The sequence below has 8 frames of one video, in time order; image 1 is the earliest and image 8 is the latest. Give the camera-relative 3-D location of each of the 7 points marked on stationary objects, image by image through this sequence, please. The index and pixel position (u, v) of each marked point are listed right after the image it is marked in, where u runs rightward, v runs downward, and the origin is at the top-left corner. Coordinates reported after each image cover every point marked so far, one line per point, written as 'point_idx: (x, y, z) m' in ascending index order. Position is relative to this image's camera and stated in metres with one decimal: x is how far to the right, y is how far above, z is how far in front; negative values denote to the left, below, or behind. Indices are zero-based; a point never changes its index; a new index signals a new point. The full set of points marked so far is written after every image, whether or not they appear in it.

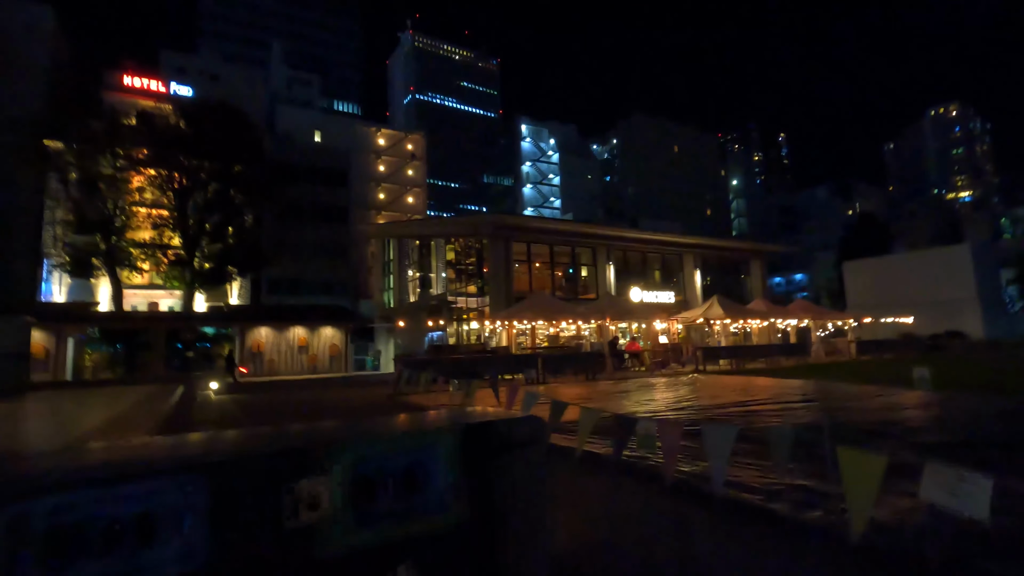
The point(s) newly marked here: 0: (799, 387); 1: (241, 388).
0: (+7.1, -2.5, +15.6) m
1: (-7.5, -3.0, +17.0) m
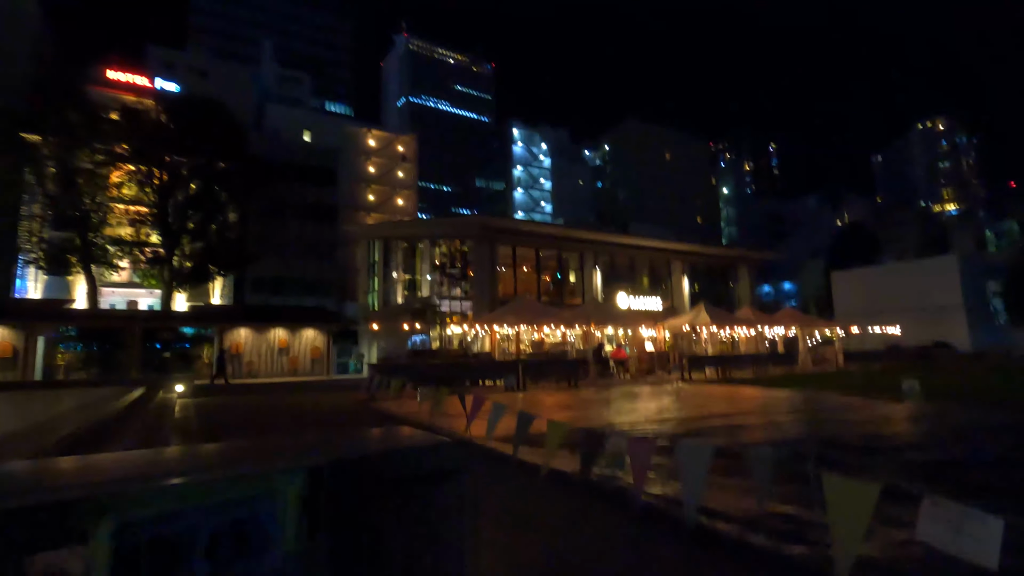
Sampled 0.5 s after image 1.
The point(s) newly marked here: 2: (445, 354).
0: (+6.6, -2.7, +15.2) m
1: (-8.1, -3.0, +16.4) m
2: (-2.1, -2.1, +19.4) m
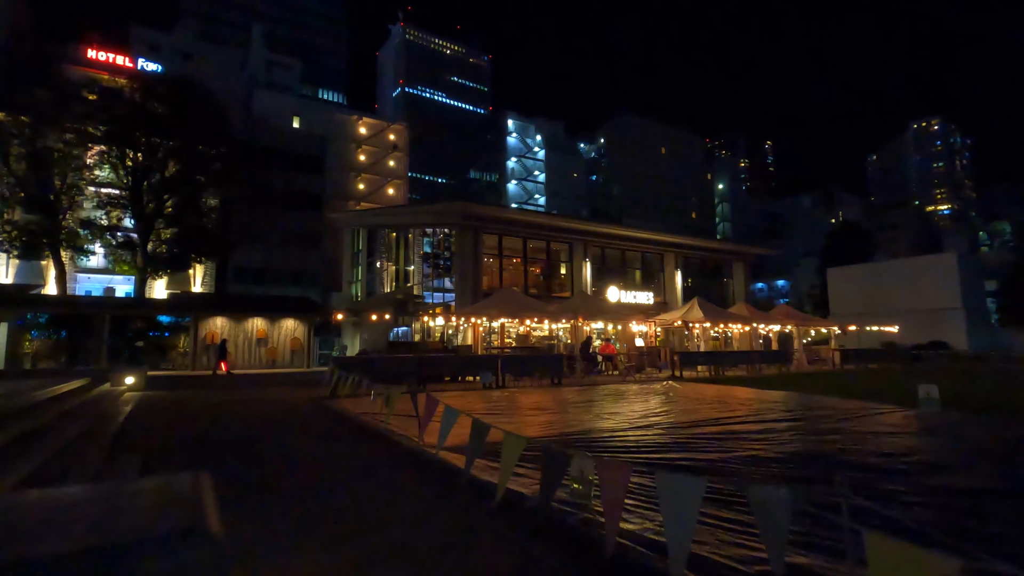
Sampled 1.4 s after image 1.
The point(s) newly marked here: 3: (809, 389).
0: (+6.1, -2.6, +14.3) m
1: (-8.6, -2.6, +15.3) m
2: (-2.7, -1.8, +18.4) m
3: (+9.3, -3.2, +19.7) m
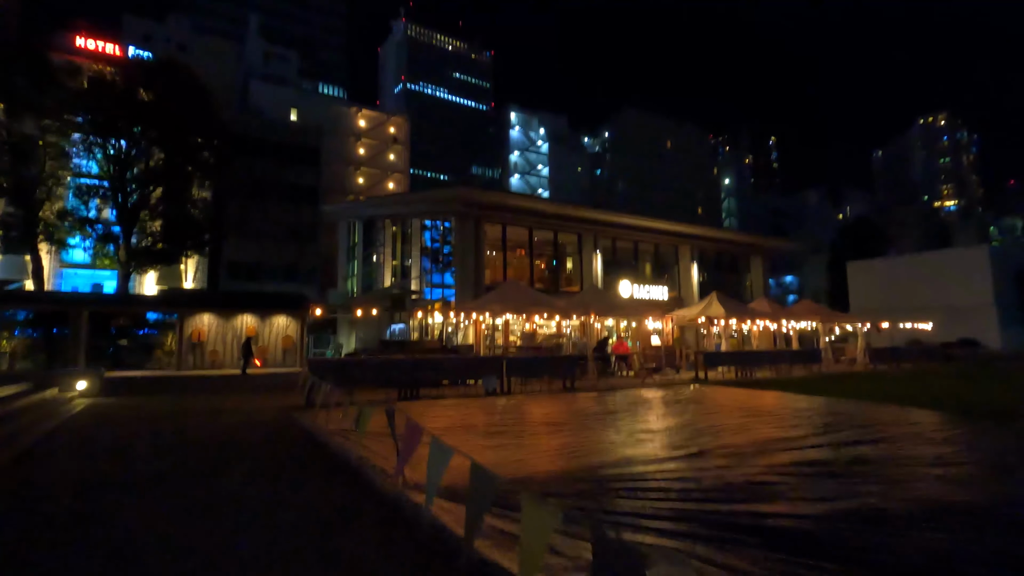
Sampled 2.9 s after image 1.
0: (+6.2, -2.4, +12.5) m
1: (-8.4, -2.4, +13.6) m
2: (-2.5, -1.6, +16.6) m
3: (+9.5, -3.0, +17.9) m
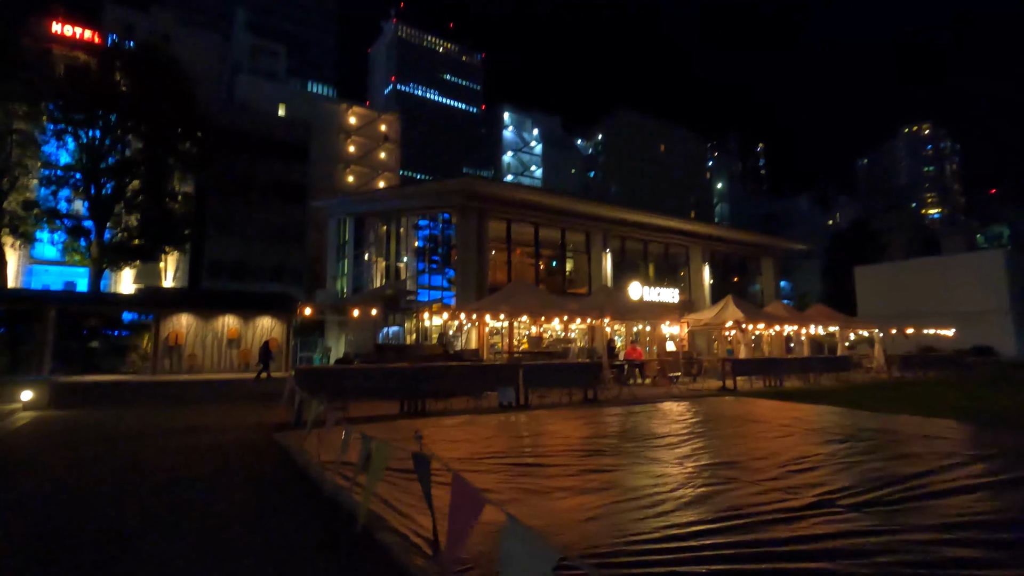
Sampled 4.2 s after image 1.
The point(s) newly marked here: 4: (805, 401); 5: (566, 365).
0: (+6.6, -2.4, +11.0) m
1: (-8.1, -2.3, +11.8) m
2: (-2.3, -1.6, +15.0) m
3: (+9.7, -3.0, +16.5) m
4: (+7.6, -2.9, +16.0) m
5: (+1.0, -1.5, +12.0) m
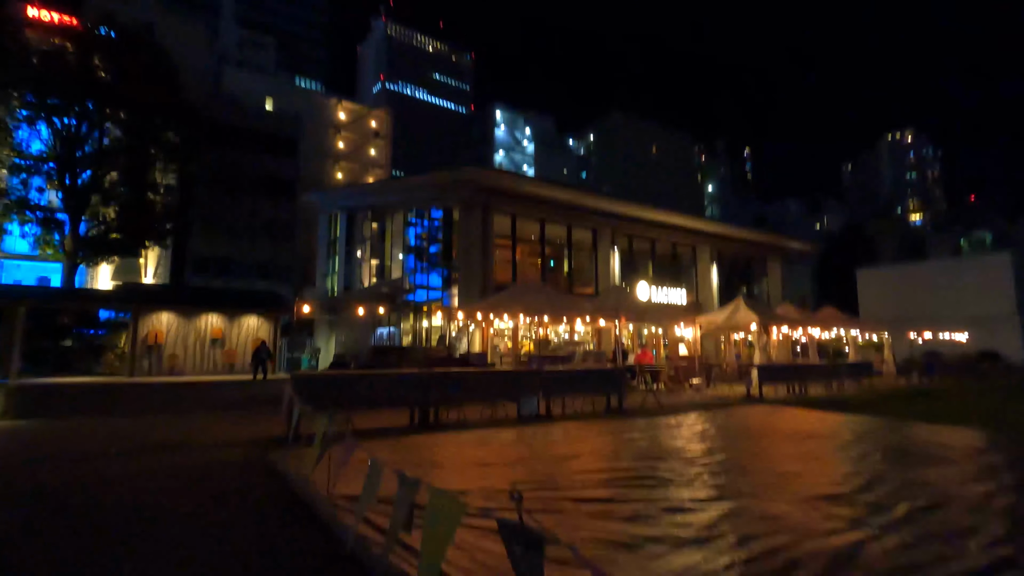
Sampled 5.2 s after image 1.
0: (+6.9, -2.4, +10.0) m
1: (-7.8, -2.2, +10.5) m
2: (-2.0, -1.5, +13.8) m
3: (+9.9, -3.1, +15.5) m
4: (+7.8, -2.9, +15.0) m
5: (+1.3, -1.5, +10.9) m
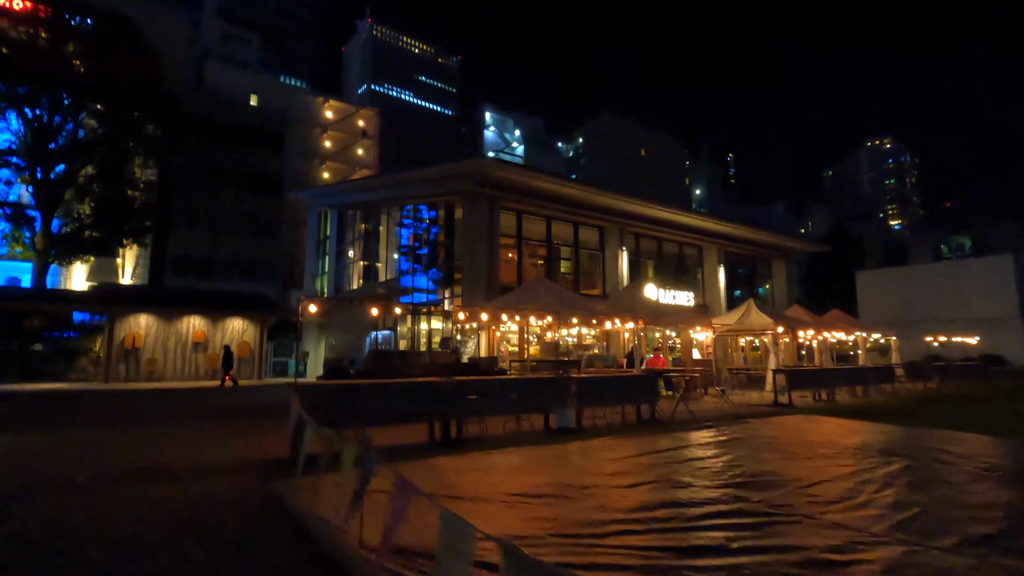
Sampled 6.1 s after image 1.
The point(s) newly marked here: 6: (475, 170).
0: (+7.2, -2.4, +9.1) m
1: (-7.5, -2.2, +9.2) m
2: (-1.8, -1.5, +12.7) m
3: (+10.1, -3.1, +14.7) m
4: (+8.0, -3.0, +14.1) m
5: (+1.7, -1.5, +9.9) m
6: (-1.2, +3.3, +17.5) m
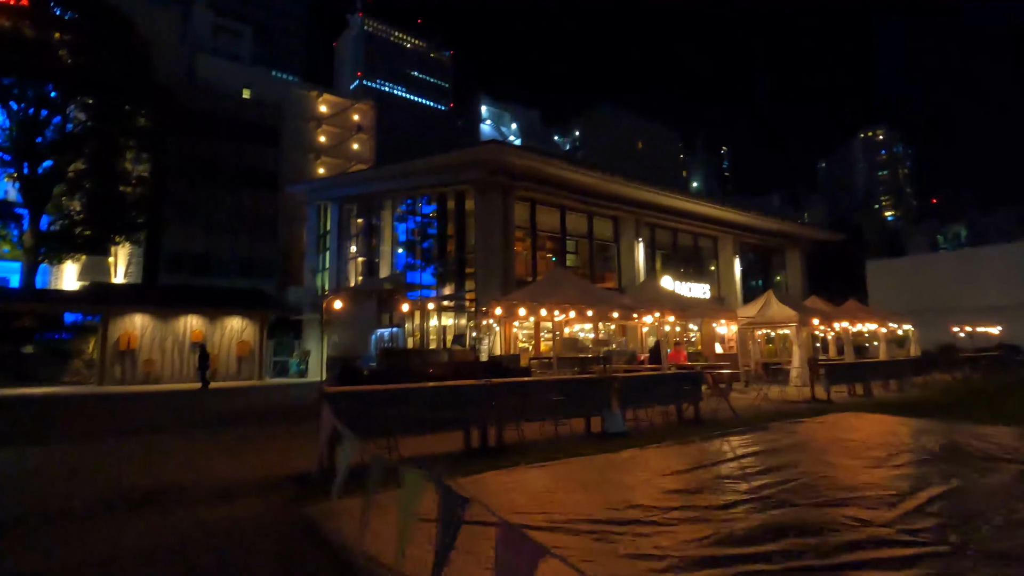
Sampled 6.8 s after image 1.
0: (+7.7, -2.2, +8.4) m
1: (-7.0, -2.1, +8.4) m
2: (-1.3, -1.4, +11.9) m
3: (+10.5, -2.8, +14.0) m
4: (+8.5, -2.7, +13.4) m
5: (+2.1, -1.3, +9.1) m
6: (-0.8, +3.5, +16.7) m
